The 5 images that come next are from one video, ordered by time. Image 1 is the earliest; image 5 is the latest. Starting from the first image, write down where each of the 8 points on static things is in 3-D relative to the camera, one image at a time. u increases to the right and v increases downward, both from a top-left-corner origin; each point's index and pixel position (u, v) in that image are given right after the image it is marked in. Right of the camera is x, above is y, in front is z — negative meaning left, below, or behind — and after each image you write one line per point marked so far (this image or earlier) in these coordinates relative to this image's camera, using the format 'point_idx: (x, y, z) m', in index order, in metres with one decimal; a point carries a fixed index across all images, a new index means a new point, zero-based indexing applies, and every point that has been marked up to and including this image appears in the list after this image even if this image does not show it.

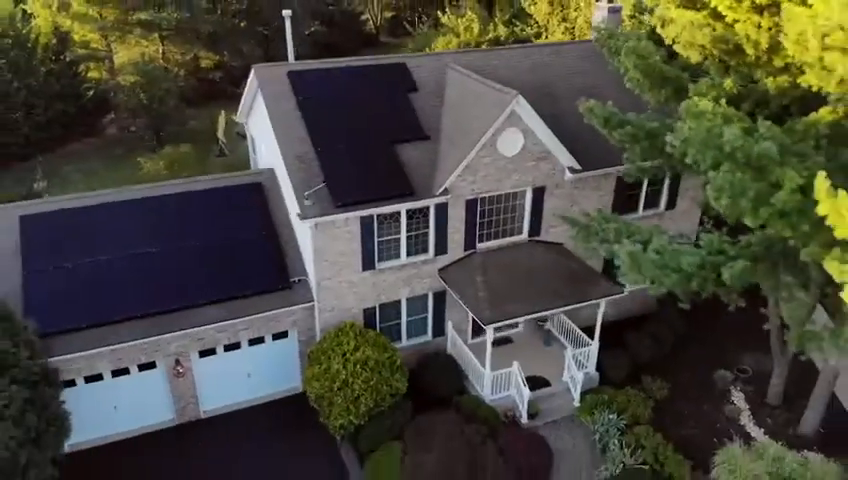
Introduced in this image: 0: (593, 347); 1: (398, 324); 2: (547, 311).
0: (+4.6, -2.9, +18.0) m
1: (-0.7, -2.4, +18.8) m
2: (+3.2, -1.8, +17.3) m
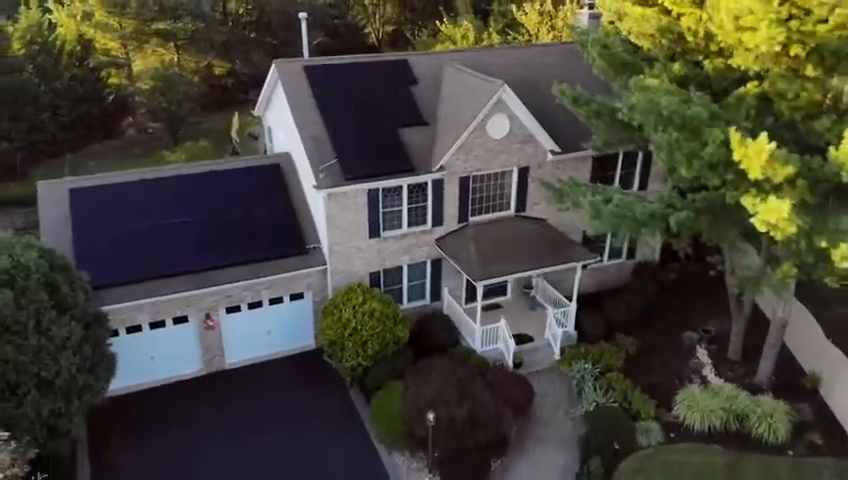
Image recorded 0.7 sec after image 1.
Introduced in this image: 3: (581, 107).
0: (+4.5, -2.1, +20.4) m
1: (-0.8, -1.5, +21.2) m
2: (+3.1, -0.9, +19.8) m
3: (+4.0, +3.3, +16.7) m
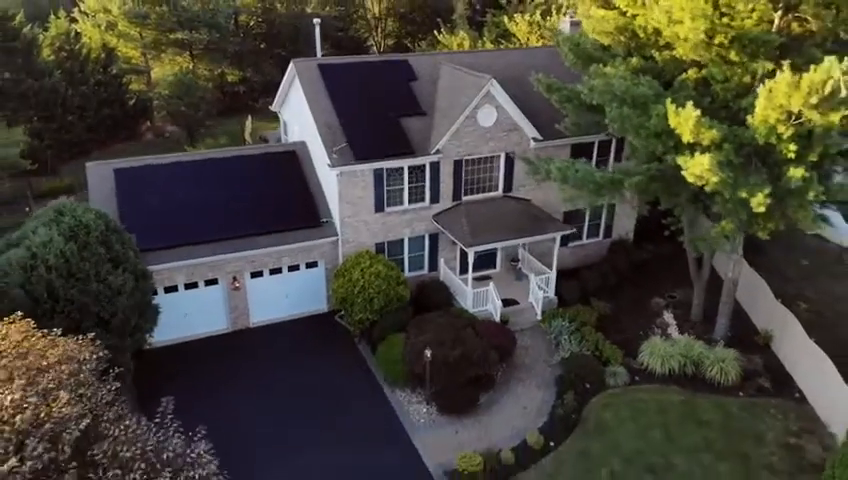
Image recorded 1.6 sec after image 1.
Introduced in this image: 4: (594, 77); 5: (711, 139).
0: (+4.5, -1.2, +23.2) m
1: (-0.8, -0.7, +24.1) m
2: (+3.1, 0.0, +22.6) m
3: (+3.9, +4.3, +19.7) m
4: (+4.4, +4.2, +17.2) m
5: (+6.5, +2.3, +15.0) m
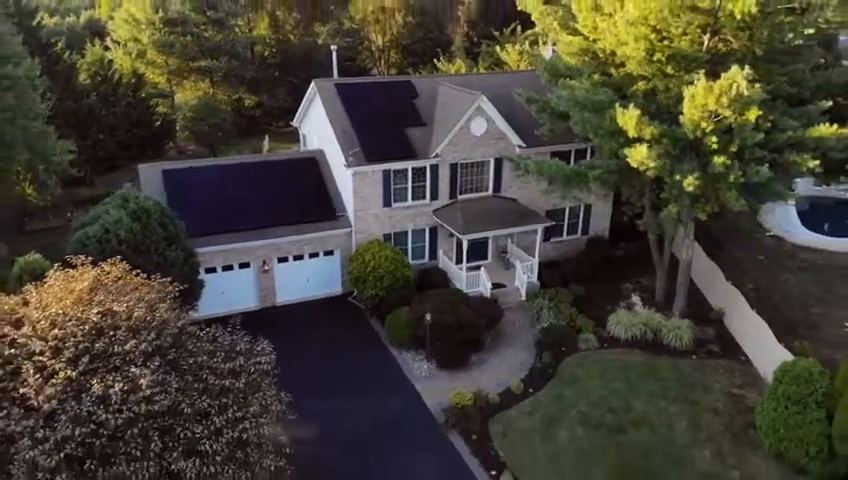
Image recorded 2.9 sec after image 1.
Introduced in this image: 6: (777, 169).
0: (+4.5, -0.9, +27.0) m
1: (-0.8, -0.3, +27.9) m
2: (+3.1, +0.3, +26.5) m
3: (+4.0, +4.8, +23.8) m
4: (+4.5, +4.9, +21.2) m
5: (+6.5, +3.1, +19.0) m
6: (+10.7, +2.1, +19.8) m
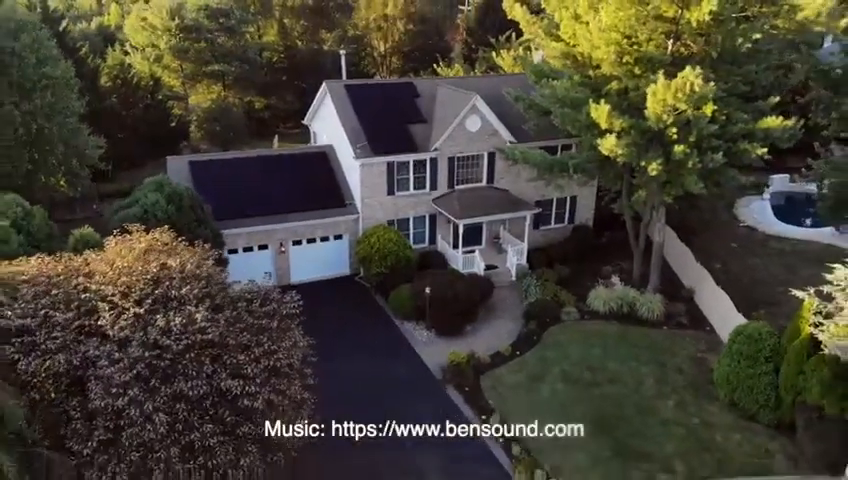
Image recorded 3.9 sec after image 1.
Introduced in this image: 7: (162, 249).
0: (+4.5, -0.2, +29.9) m
1: (-0.8, +0.3, +30.8) m
2: (+3.1, +1.0, +29.4) m
3: (+4.0, +5.5, +26.7) m
4: (+4.5, +5.6, +24.2) m
5: (+6.6, +3.8, +21.9) m
6: (+10.7, +2.9, +22.8) m
7: (-6.9, -0.2, +17.5) m
